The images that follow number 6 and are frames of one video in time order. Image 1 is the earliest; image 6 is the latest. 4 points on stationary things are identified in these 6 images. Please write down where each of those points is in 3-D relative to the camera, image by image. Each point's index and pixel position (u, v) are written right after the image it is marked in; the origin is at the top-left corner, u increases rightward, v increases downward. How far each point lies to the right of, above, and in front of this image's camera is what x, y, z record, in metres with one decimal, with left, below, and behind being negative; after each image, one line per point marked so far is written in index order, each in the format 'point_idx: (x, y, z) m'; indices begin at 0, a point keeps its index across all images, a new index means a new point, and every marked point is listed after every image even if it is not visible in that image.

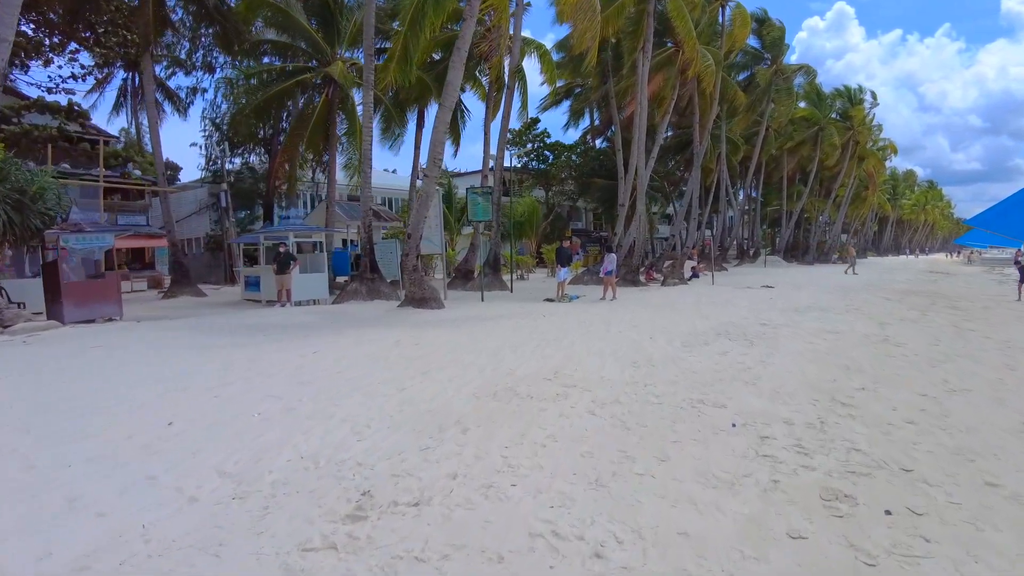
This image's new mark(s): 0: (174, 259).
0: (-9.5, +0.8, +18.3) m
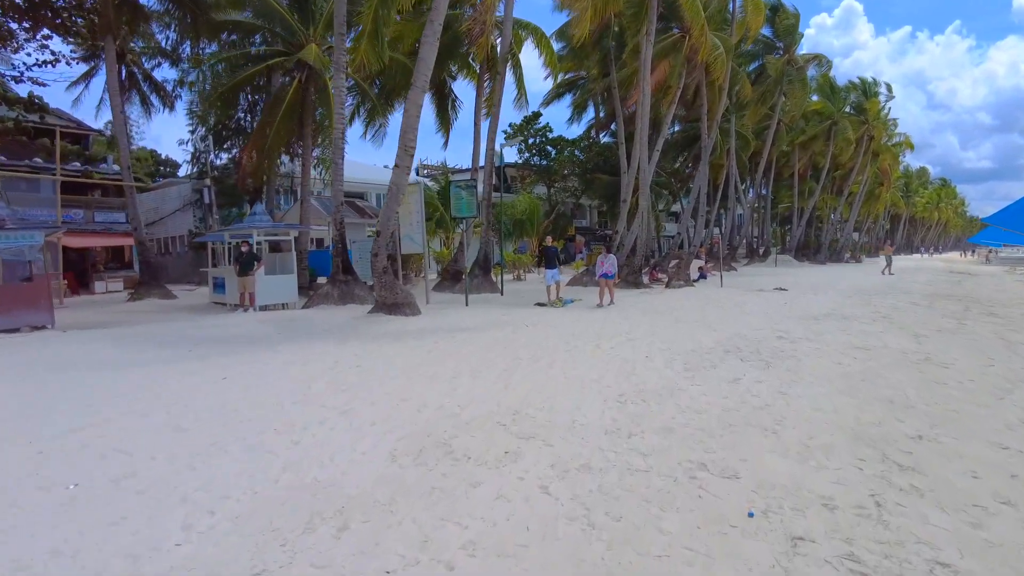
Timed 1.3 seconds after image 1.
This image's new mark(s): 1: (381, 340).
0: (-9.7, +0.8, +17.0) m
1: (-1.6, -0.6, +8.1) m
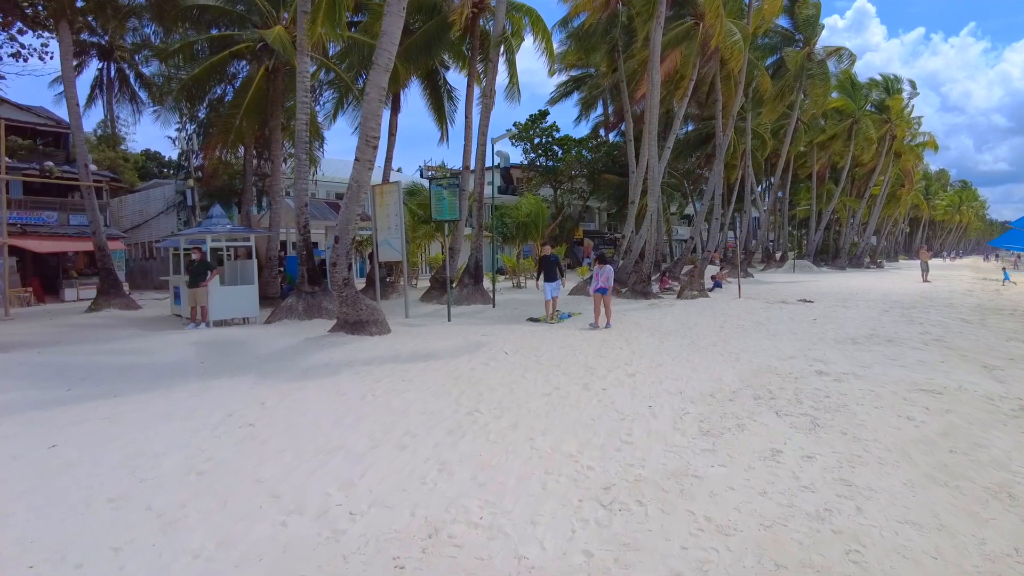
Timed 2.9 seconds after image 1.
0: (-9.9, +0.5, +15.5) m
1: (-1.9, -0.9, +6.5) m
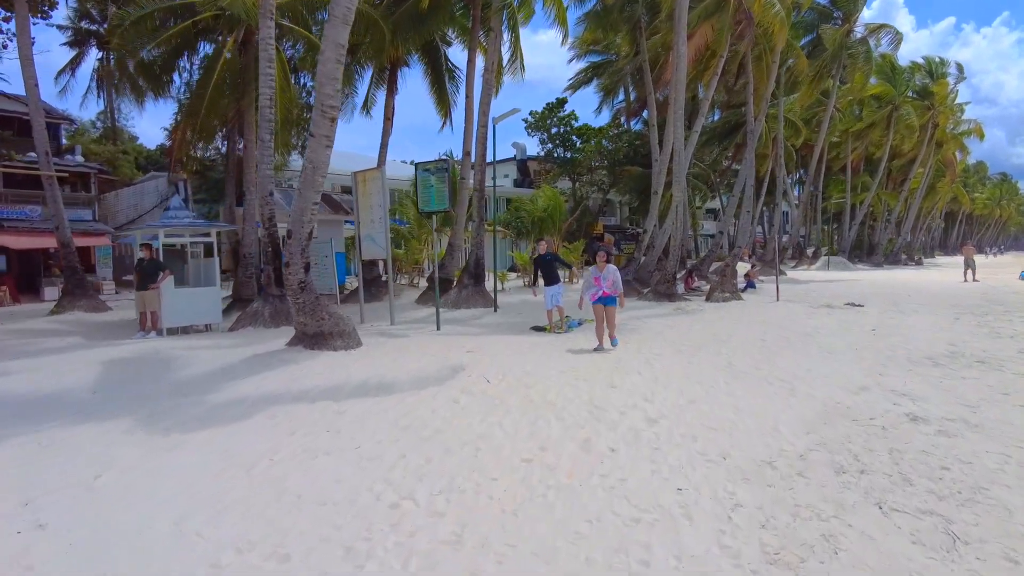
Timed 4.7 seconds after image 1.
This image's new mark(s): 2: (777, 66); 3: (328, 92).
0: (-9.7, +0.5, +14.1) m
1: (-2.1, -0.9, +4.8) m
2: (+8.2, +6.8, +20.0) m
3: (-2.0, +2.2, +7.1) m
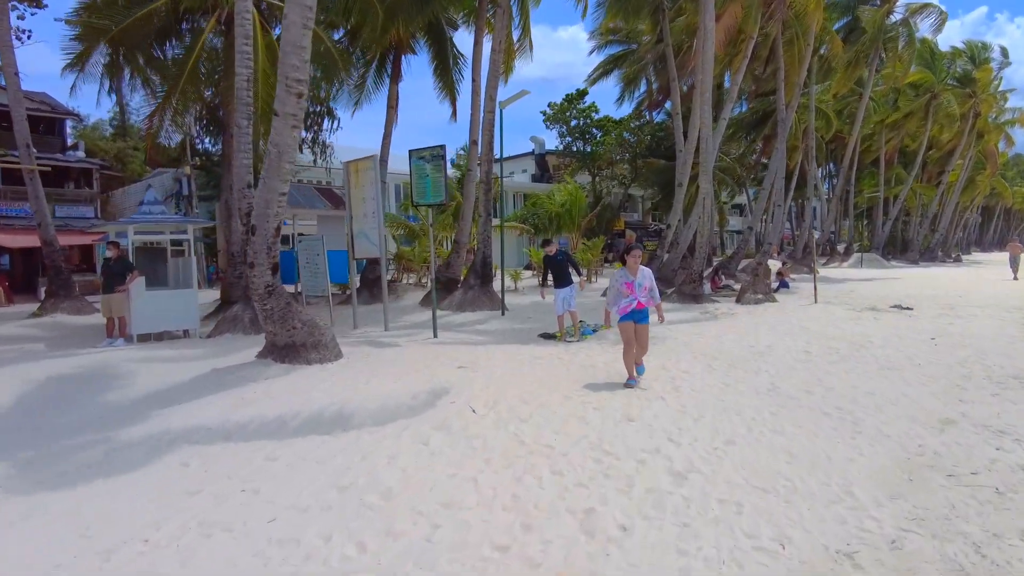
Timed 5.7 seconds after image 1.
0: (-9.5, +0.5, +13.3) m
1: (-2.2, -1.0, +3.7) m
2: (+8.6, +6.8, +18.5) m
3: (-2.0, +2.1, +6.0) m
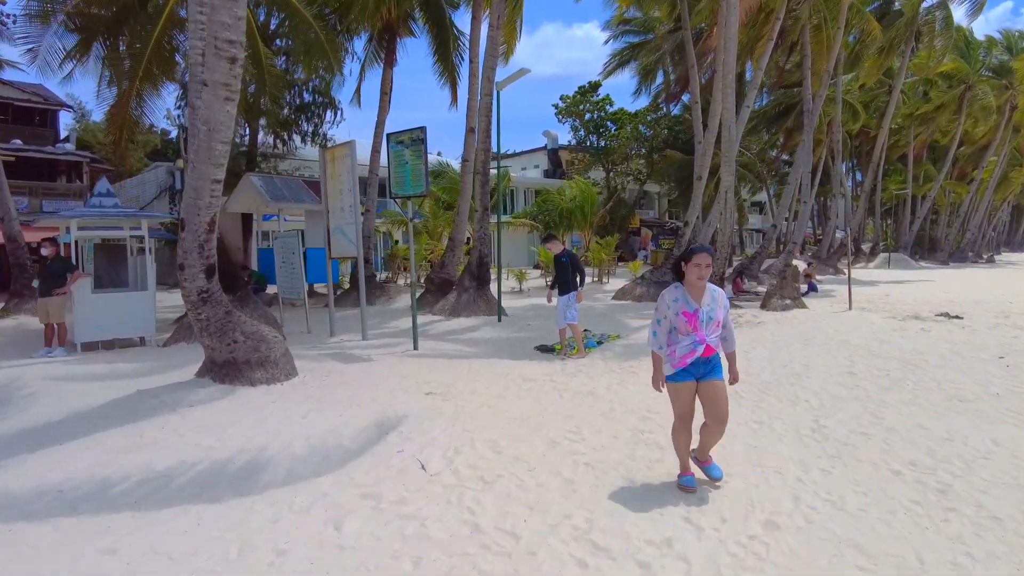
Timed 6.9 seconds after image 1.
0: (-9.5, +0.5, +12.4) m
1: (-2.4, -1.1, +2.6) m
2: (+8.8, +6.8, +17.1) m
3: (-2.2, +2.0, +4.9) m
